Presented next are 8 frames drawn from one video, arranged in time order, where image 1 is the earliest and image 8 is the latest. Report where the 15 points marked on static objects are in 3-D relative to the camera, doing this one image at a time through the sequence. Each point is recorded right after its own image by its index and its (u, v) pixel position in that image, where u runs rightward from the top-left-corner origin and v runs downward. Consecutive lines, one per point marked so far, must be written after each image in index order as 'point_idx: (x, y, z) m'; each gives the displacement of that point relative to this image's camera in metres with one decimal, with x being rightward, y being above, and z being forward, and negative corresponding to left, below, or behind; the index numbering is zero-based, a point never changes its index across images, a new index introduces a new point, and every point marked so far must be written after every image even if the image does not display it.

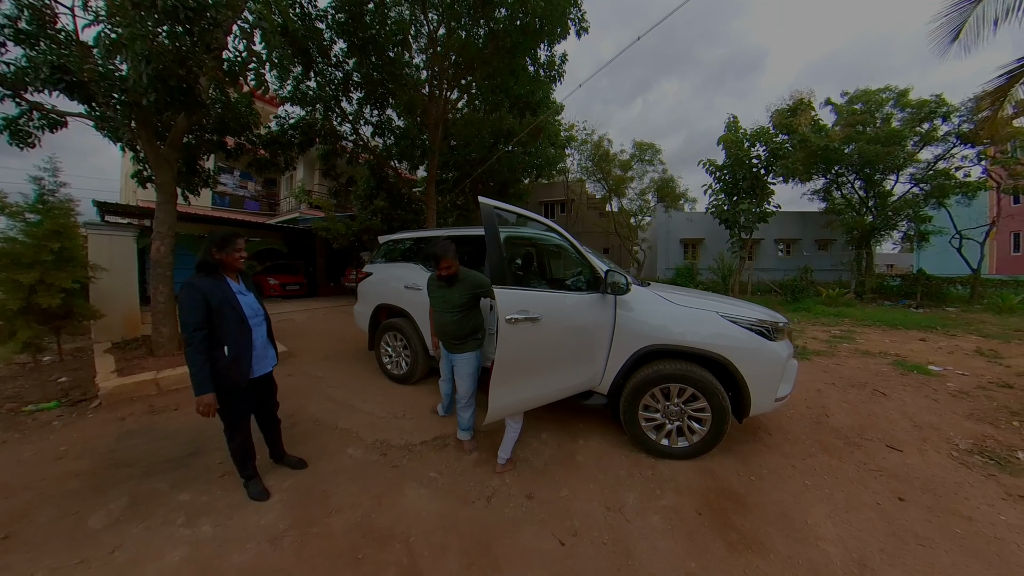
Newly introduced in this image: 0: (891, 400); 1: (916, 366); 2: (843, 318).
0: (+4.6, -1.4, +4.7) m
1: (+6.2, -1.2, +6.0) m
2: (+7.5, -0.7, +8.8) m
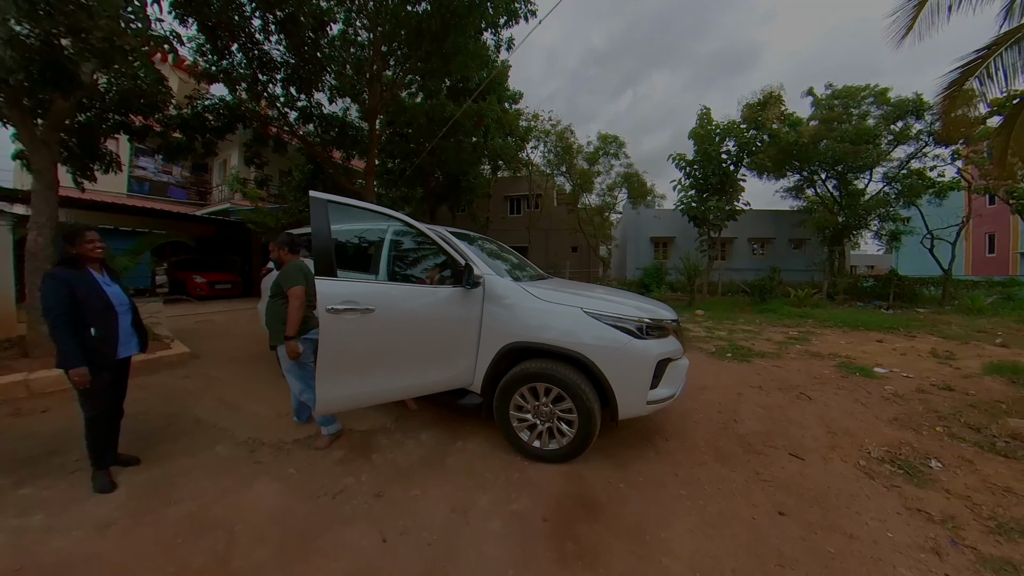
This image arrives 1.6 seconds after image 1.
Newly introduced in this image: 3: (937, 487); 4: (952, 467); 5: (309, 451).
0: (+3.4, -1.3, +4.4) m
1: (+5.0, -1.2, +5.6) m
2: (+6.4, -0.7, +8.5) m
3: (+3.4, -1.6, +3.1) m
4: (+3.8, -1.5, +3.3) m
5: (-2.0, -1.6, +3.7) m
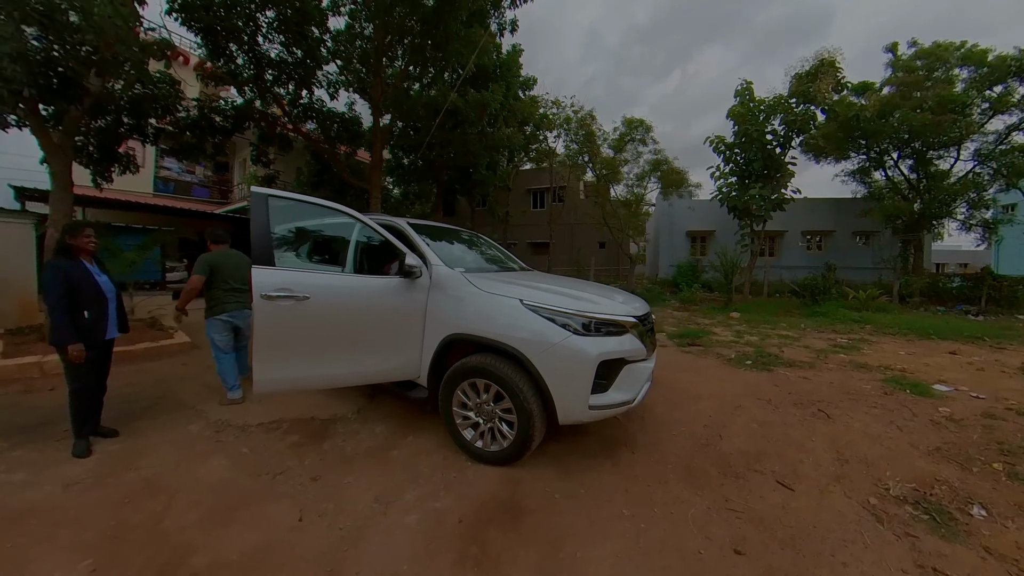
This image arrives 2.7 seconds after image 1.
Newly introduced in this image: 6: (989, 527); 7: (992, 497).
0: (+3.0, -1.3, +3.7) m
1: (+4.8, -1.1, +4.6) m
2: (+6.6, -0.7, +7.3) m
3: (+2.8, -1.6, +2.4) m
4: (+3.2, -1.5, +2.6) m
5: (-2.4, -1.5, +3.8) m
6: (+3.1, -1.5, +2.5) m
7: (+3.4, -1.5, +2.7) m
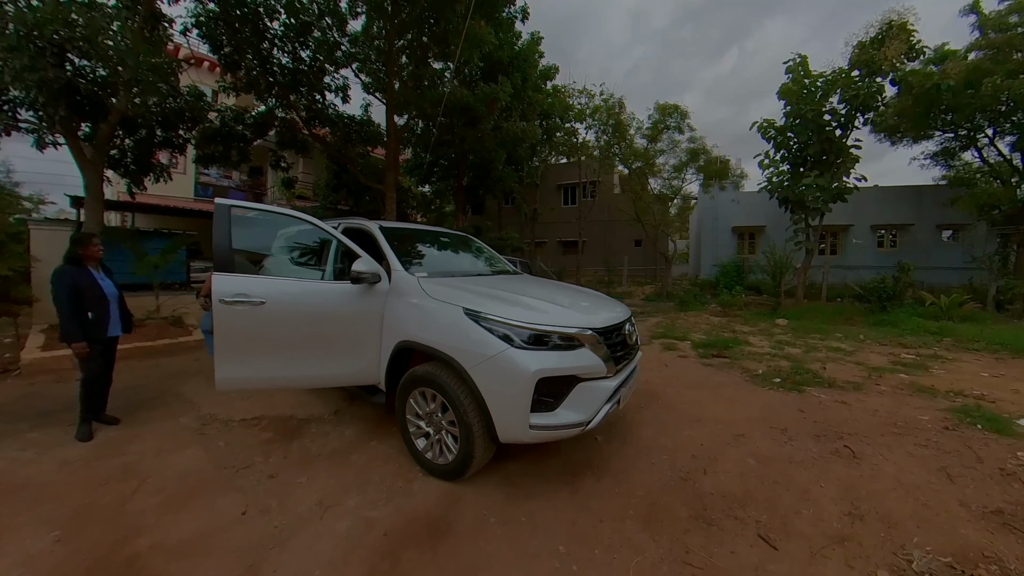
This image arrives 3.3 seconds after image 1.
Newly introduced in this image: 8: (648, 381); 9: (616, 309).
0: (+2.7, -1.3, +3.0) m
1: (+4.6, -1.2, +3.7) m
2: (+6.7, -0.8, +6.0) m
3: (+2.3, -1.7, +1.8) m
4: (+2.7, -1.6, +1.9) m
5: (-2.7, -1.5, +3.9) m
6: (+2.5, -1.6, +1.8) m
7: (+2.9, -1.6, +2.0) m
8: (+1.7, -1.3, +4.9) m
9: (+0.9, -0.2, +4.0) m
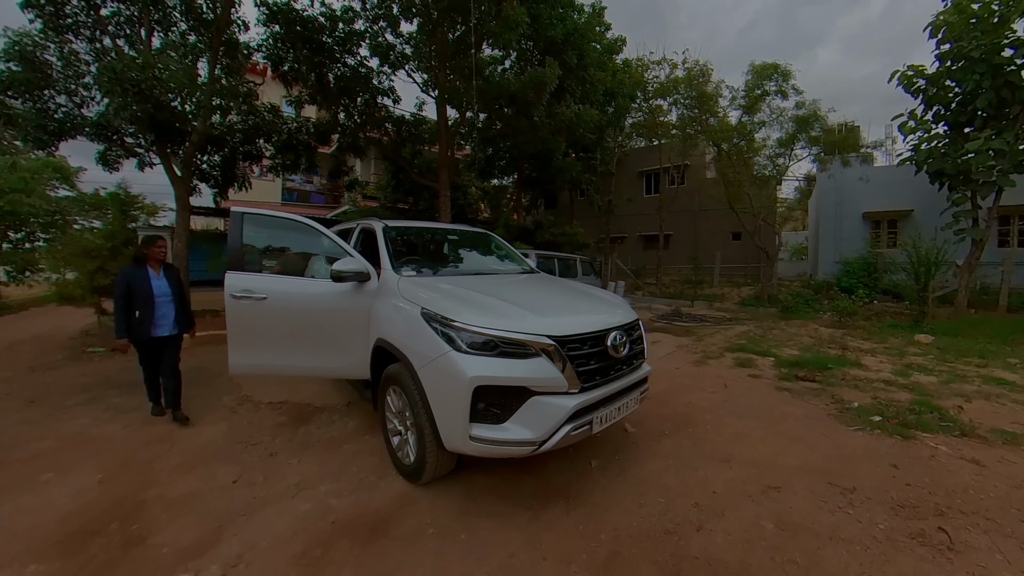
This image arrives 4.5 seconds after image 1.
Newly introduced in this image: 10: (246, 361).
0: (+2.3, -1.4, +2.0) m
1: (+4.3, -1.3, +2.1) m
2: (+7.0, -0.9, +3.8) m
3: (+1.6, -1.7, +0.9) m
4: (+2.0, -1.7, +0.9) m
5: (-2.6, -1.4, +4.3) m
6: (+1.8, -1.7, +0.9) m
7: (+2.2, -1.6, +1.0) m
8: (+1.8, -1.3, +4.1) m
9: (+0.9, -0.2, +3.4) m
10: (-2.4, -0.7, +3.7) m
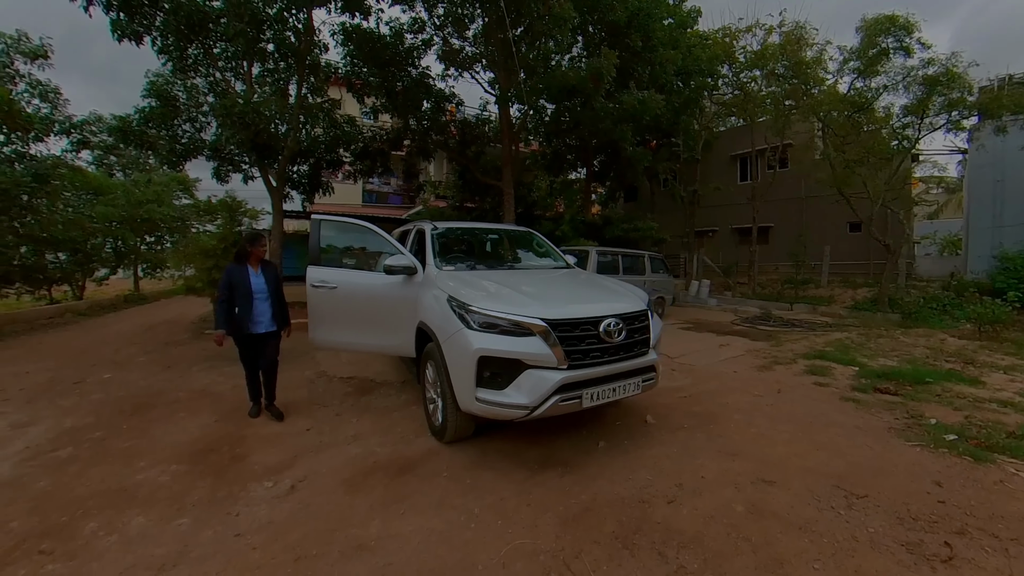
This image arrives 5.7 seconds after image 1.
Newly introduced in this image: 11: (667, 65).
0: (+1.9, -1.3, +1.6) m
1: (+3.9, -1.2, +1.3) m
2: (+6.9, -0.9, +2.2) m
3: (+0.9, -1.6, +0.8) m
4: (+1.3, -1.5, +0.7) m
5: (-2.2, -1.2, +5.2) m
6: (+1.2, -1.6, +0.7) m
7: (+1.6, -1.5, +0.7) m
8: (+2.0, -1.2, +3.8) m
9: (+1.0, -0.1, +3.4) m
10: (-2.2, -0.5, +4.5) m
11: (+3.8, +5.6, +9.7) m
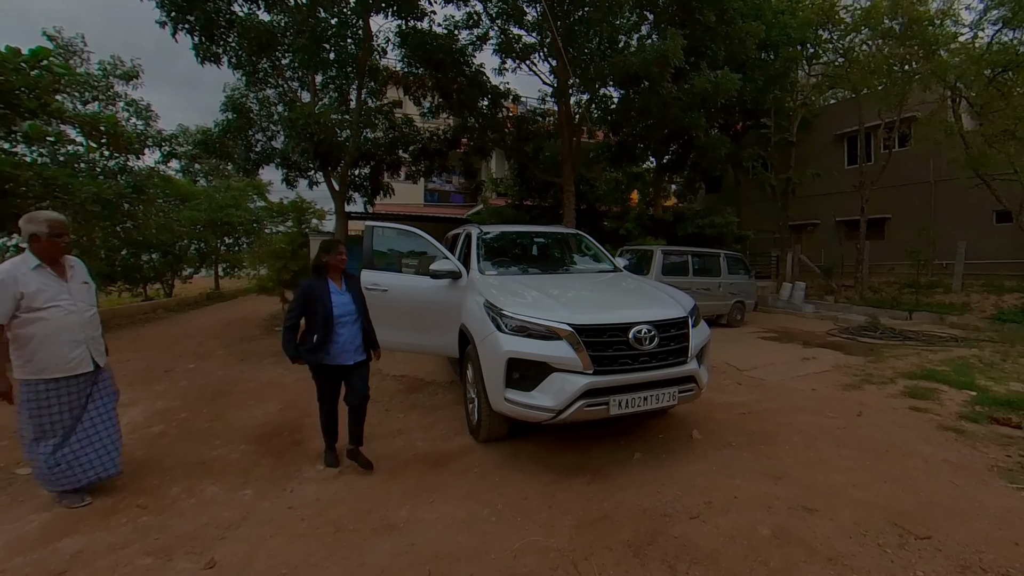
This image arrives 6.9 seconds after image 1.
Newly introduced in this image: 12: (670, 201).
0: (+1.7, -1.3, +1.3) m
1: (+3.6, -1.3, +0.5) m
2: (+6.8, -1.1, +0.8) m
3: (+0.6, -1.6, +0.6) m
4: (+1.0, -1.6, +0.4) m
5: (-1.6, -1.1, +5.6) m
6: (+0.9, -1.6, +0.5) m
7: (+1.2, -1.5, +0.4) m
8: (+2.3, -1.2, +3.4) m
9: (+1.2, -0.1, +3.1) m
10: (-1.7, -0.4, +4.9) m
11: (+5.4, +5.6, +8.7) m
12: (+6.2, +3.3, +14.7) m
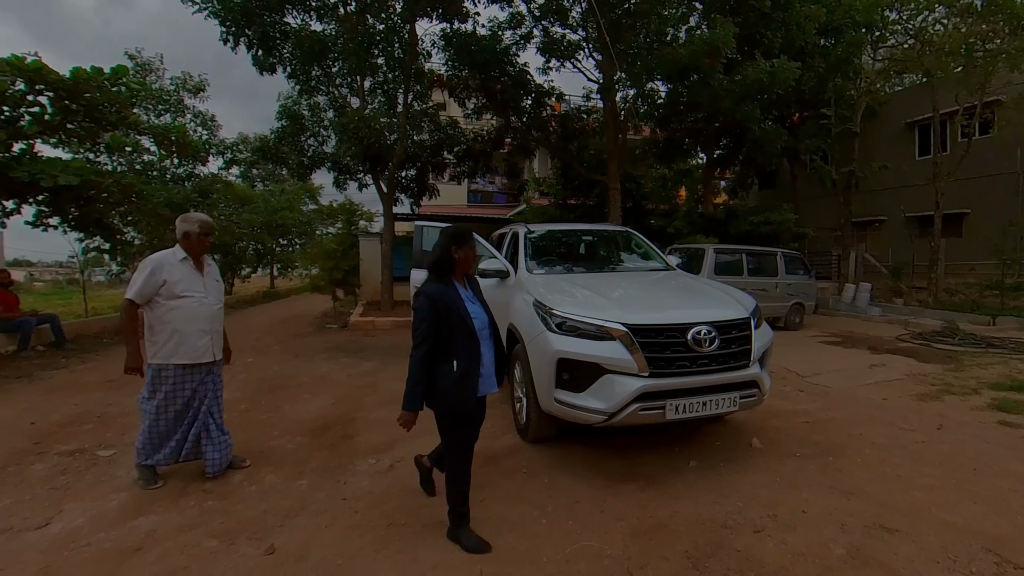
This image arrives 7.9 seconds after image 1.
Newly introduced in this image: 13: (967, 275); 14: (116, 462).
0: (+1.9, -1.3, +1.1) m
1: (+3.7, -1.3, +0.2) m
2: (+6.9, -1.1, +0.2) m
3: (+0.8, -1.6, +0.5) m
4: (+1.1, -1.6, +0.3) m
5: (-1.0, -1.1, +5.6) m
6: (+1.0, -1.6, +0.4) m
7: (+1.4, -1.5, +0.3) m
8: (+2.7, -1.2, +3.1) m
9: (+1.6, -0.1, +3.0) m
10: (-1.2, -0.4, +5.0) m
11: (+6.2, +5.6, +8.2) m
12: (+7.5, +3.3, +14.1) m
13: (+13.0, +0.4, +11.1) m
14: (-3.4, -1.5, +3.3) m
